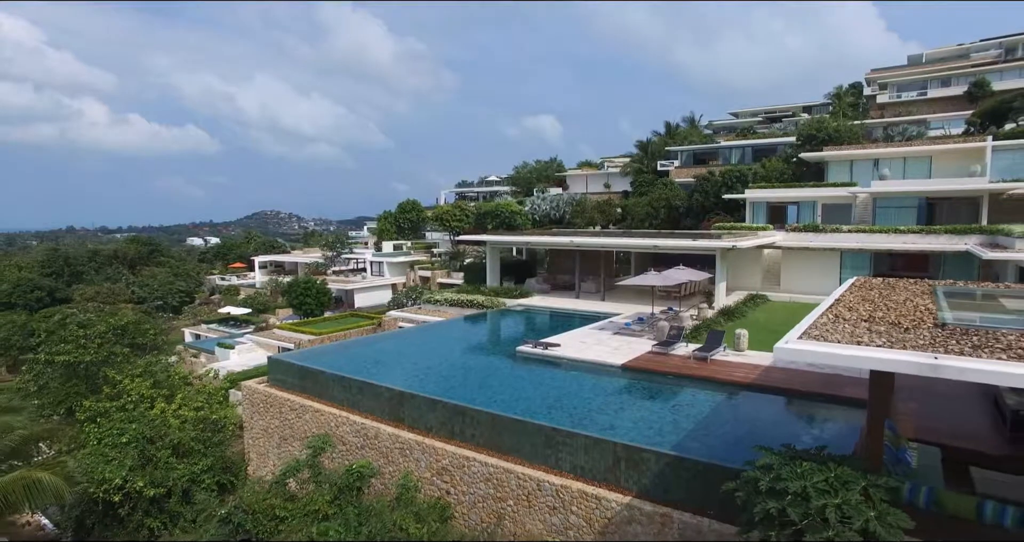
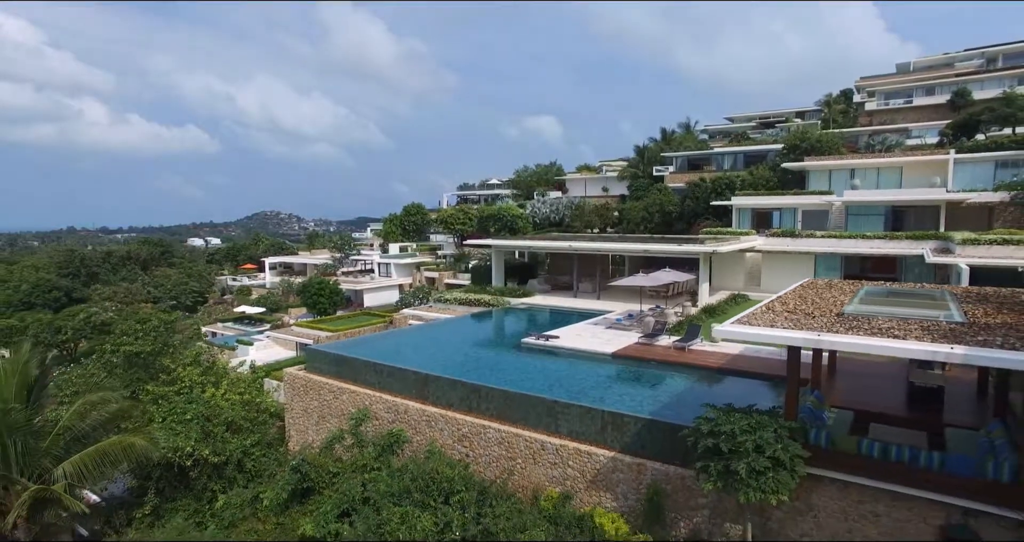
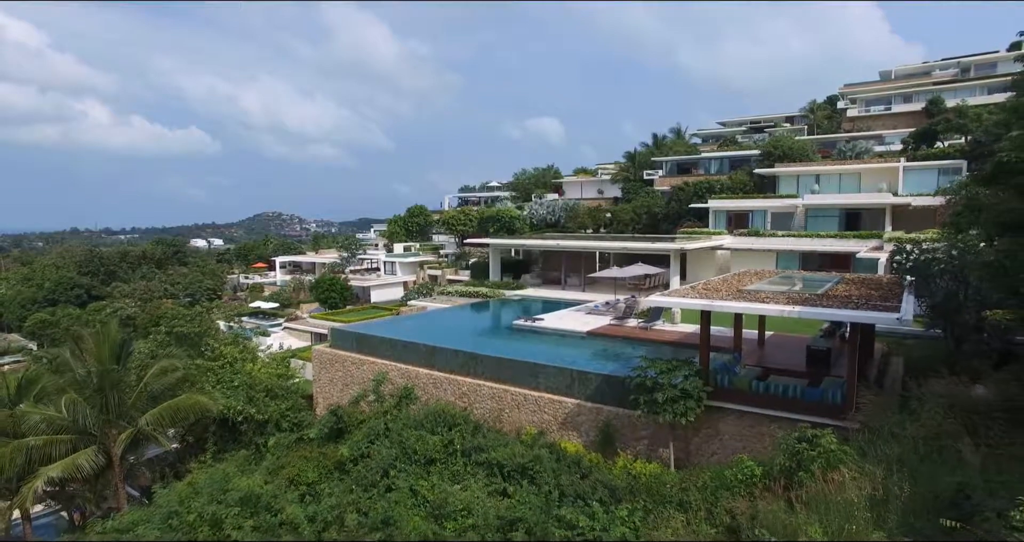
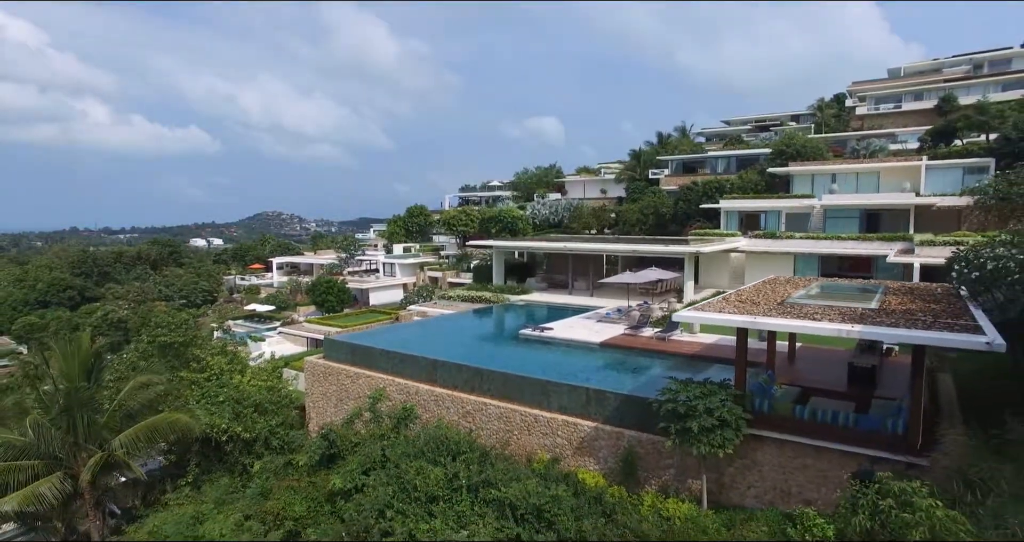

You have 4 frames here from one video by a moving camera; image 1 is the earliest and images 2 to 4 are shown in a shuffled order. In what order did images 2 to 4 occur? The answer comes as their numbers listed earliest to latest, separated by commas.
2, 4, 3
